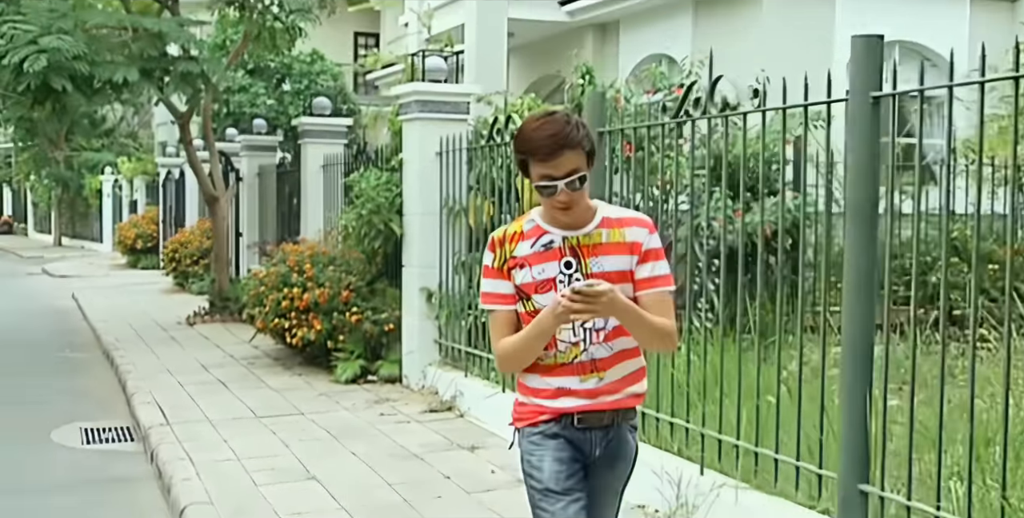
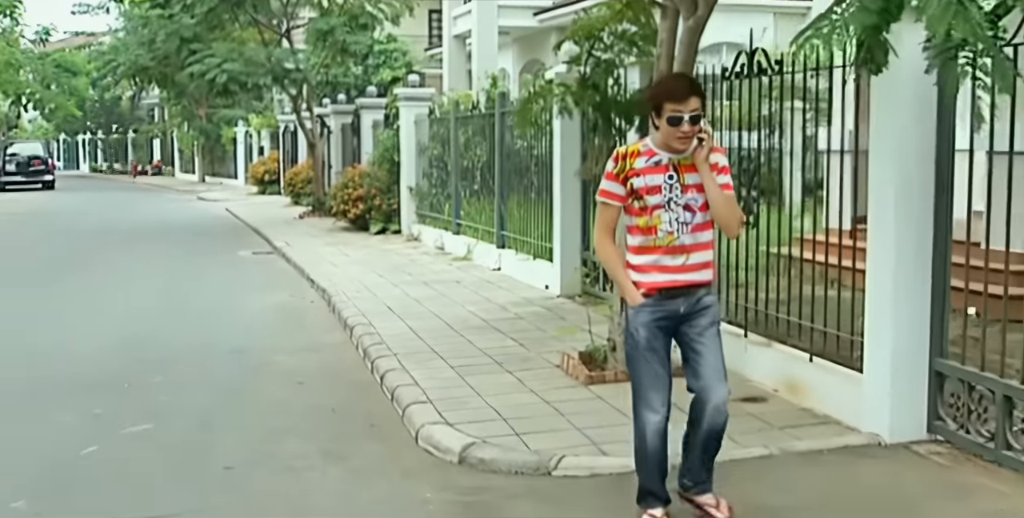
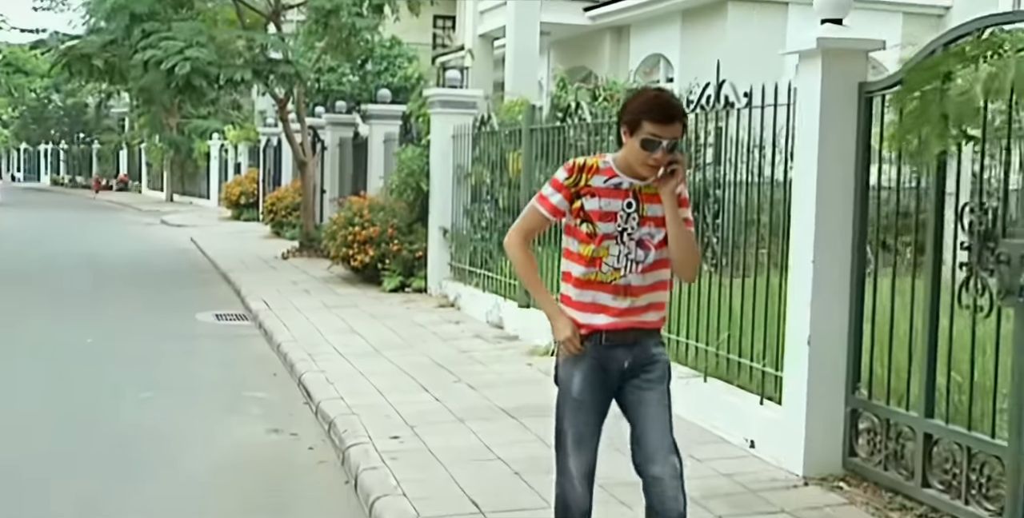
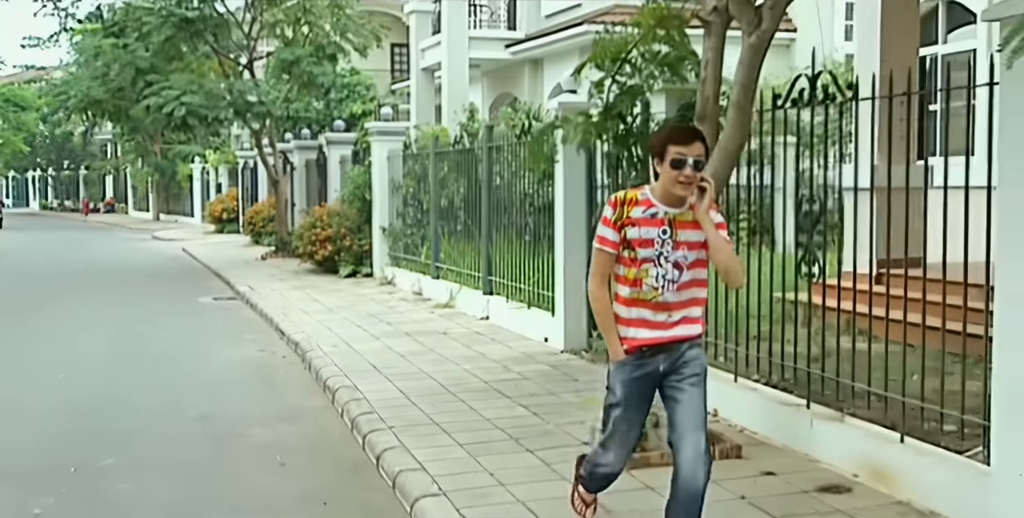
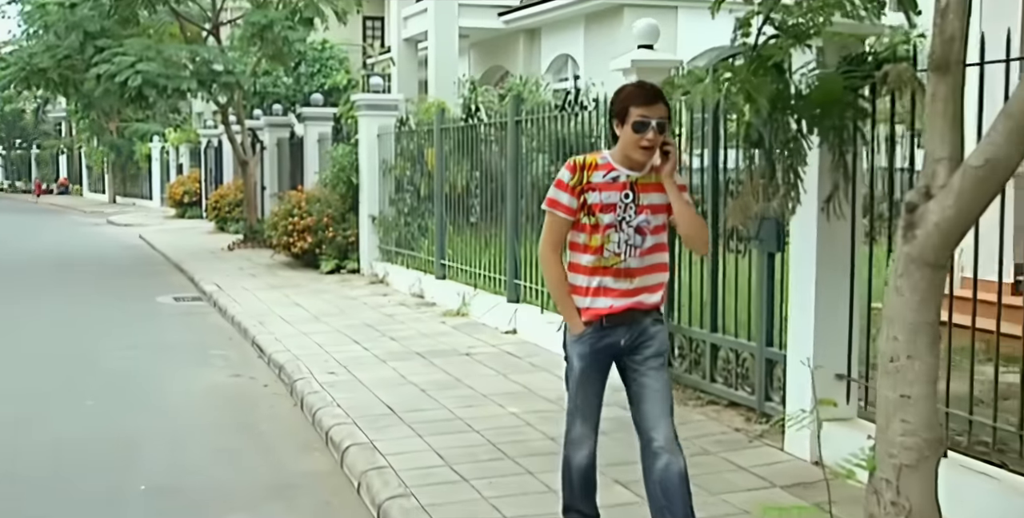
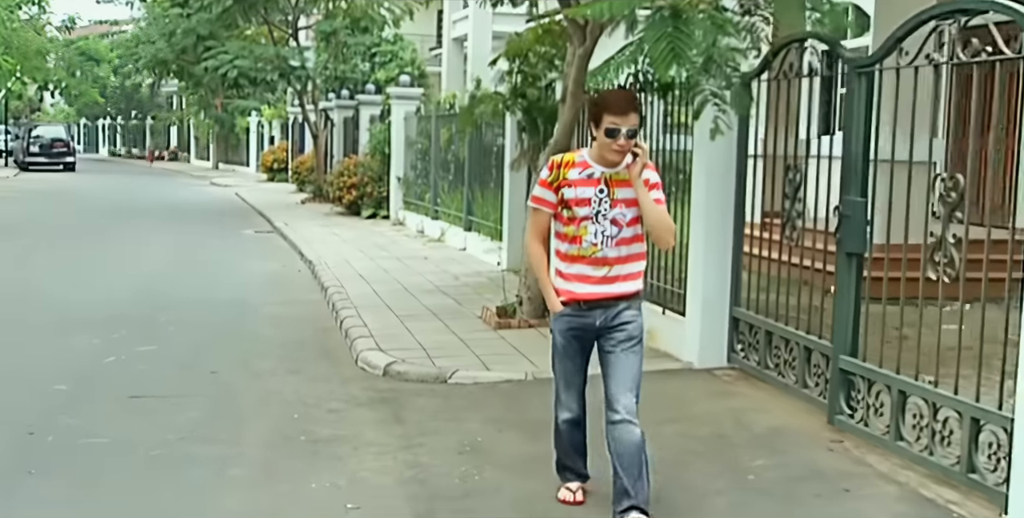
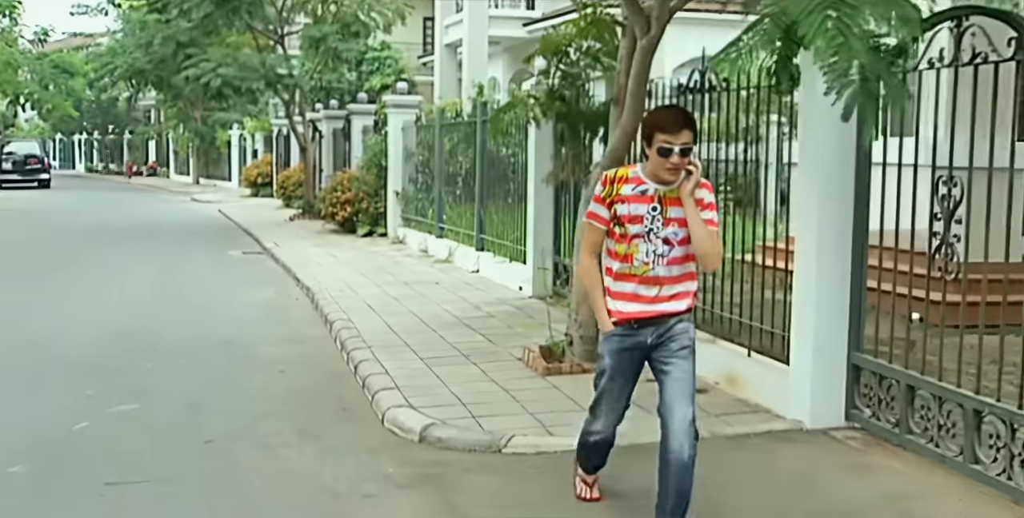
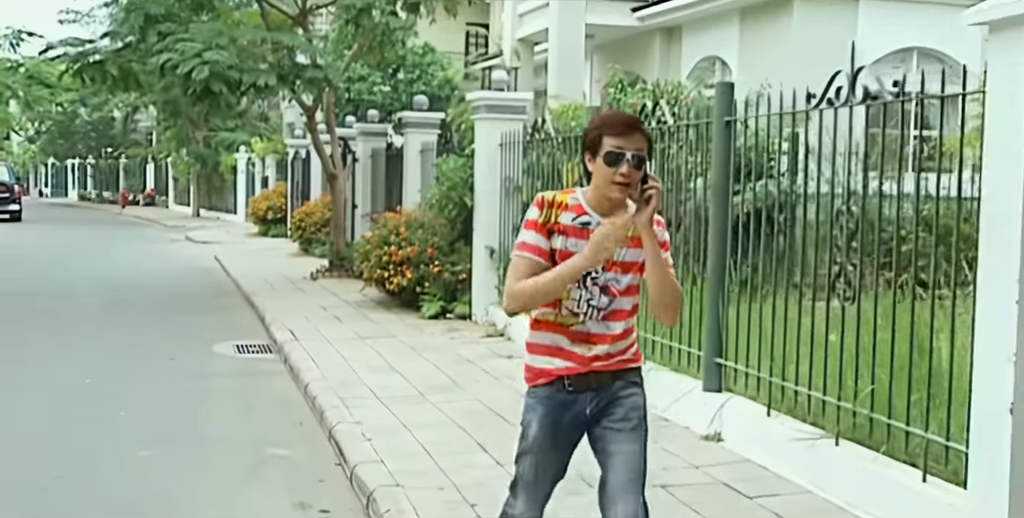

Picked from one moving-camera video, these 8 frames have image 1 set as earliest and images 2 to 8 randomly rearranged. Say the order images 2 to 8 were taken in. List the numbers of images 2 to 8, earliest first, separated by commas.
8, 3, 5, 4, 2, 7, 6
